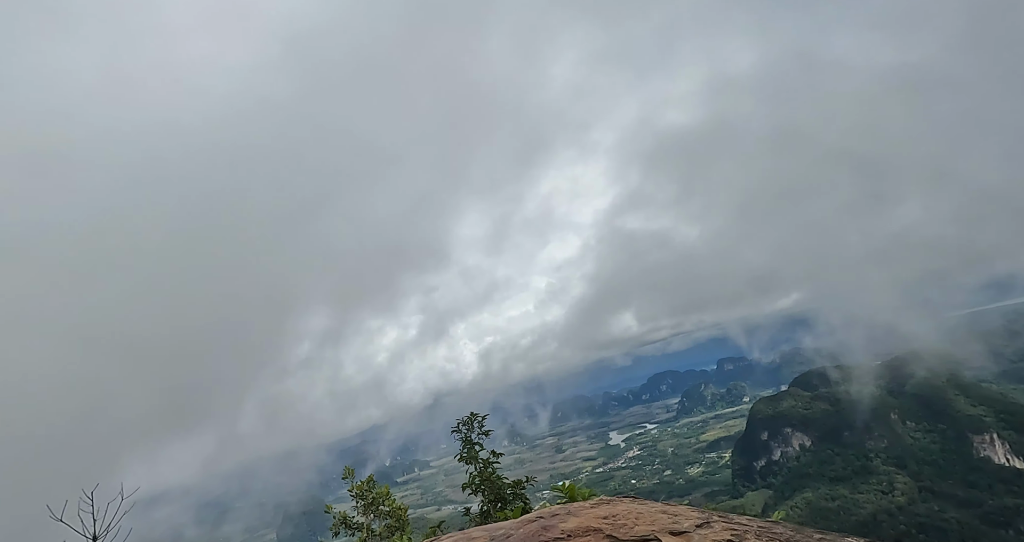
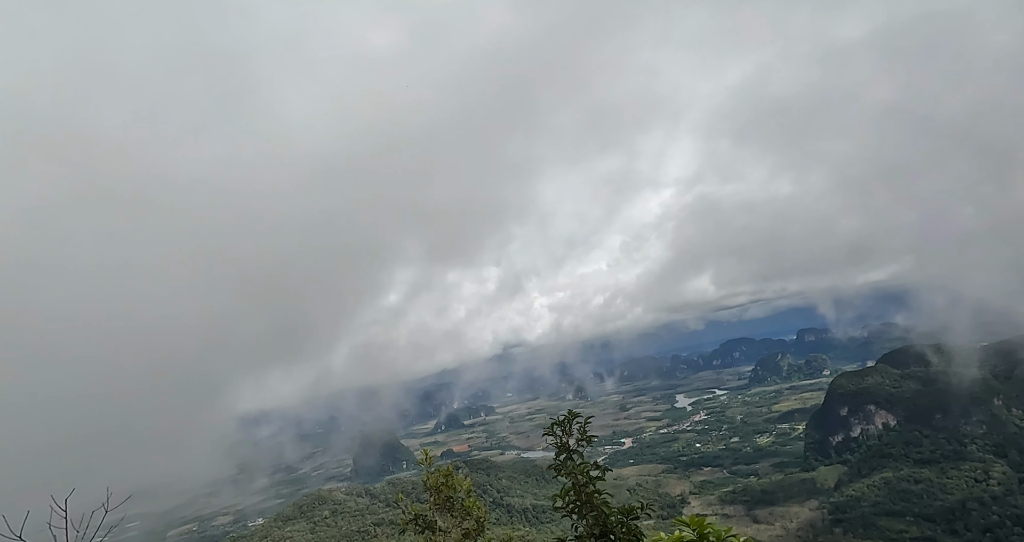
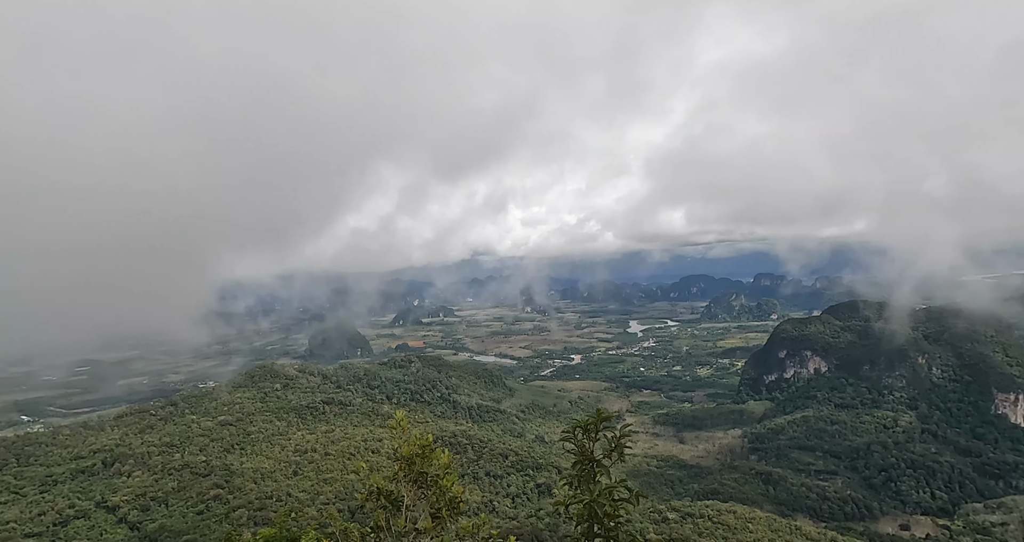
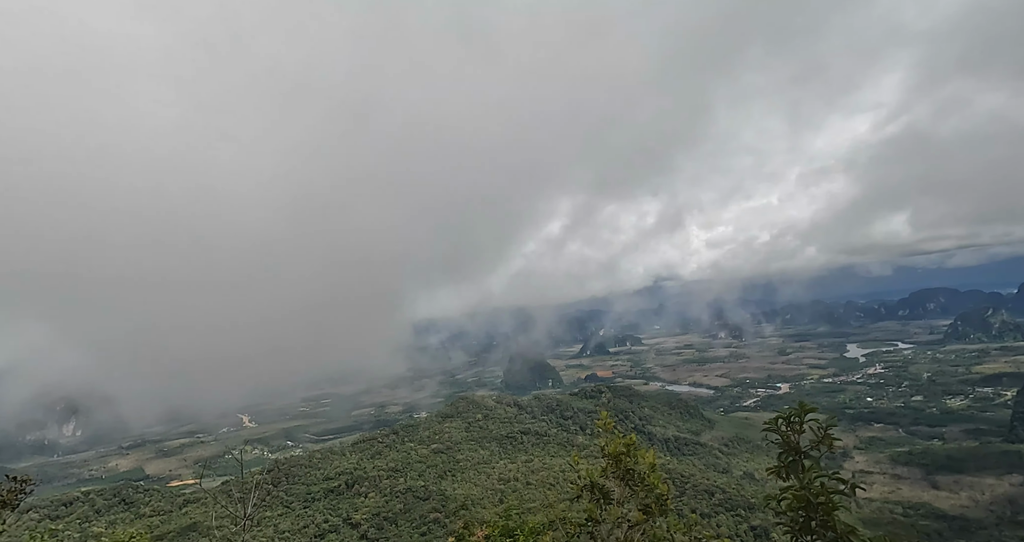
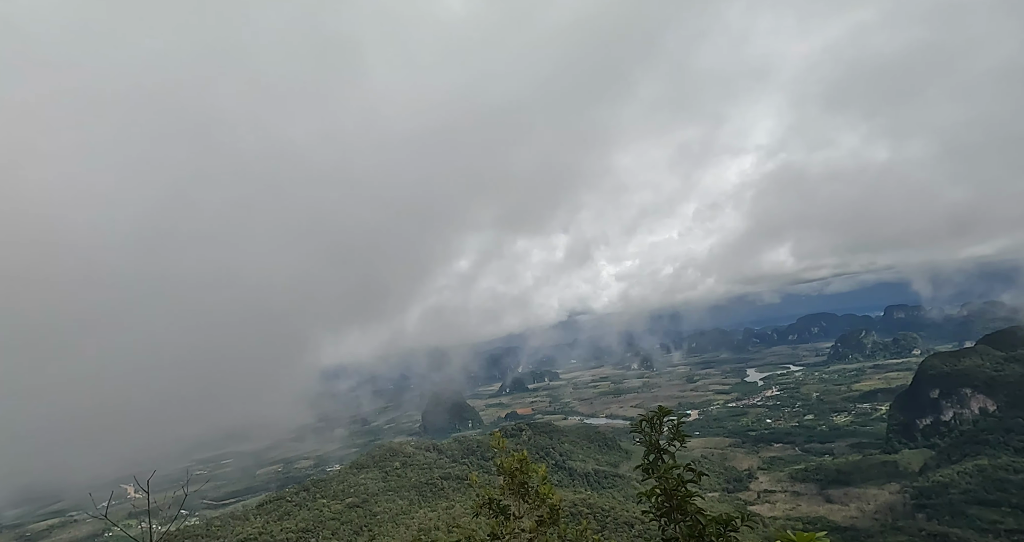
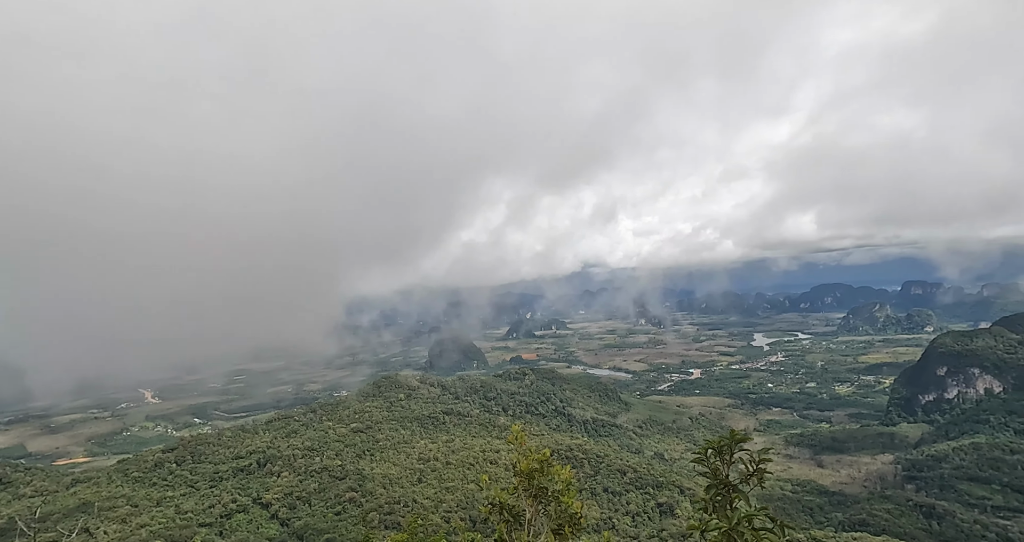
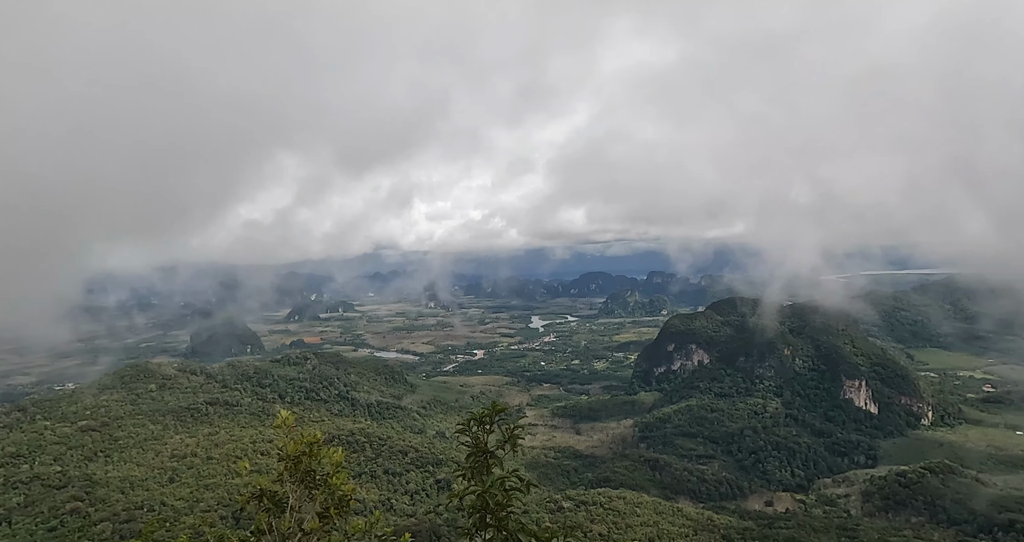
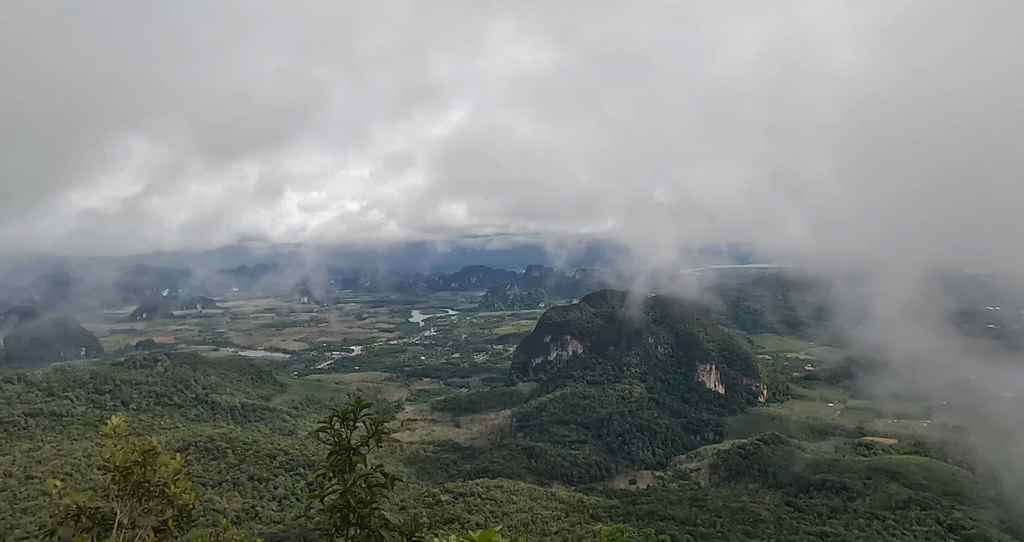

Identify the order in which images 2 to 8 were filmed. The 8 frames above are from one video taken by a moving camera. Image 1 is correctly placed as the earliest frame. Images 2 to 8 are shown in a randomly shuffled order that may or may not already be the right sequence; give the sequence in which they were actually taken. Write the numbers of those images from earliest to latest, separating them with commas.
2, 5, 4, 6, 3, 7, 8
